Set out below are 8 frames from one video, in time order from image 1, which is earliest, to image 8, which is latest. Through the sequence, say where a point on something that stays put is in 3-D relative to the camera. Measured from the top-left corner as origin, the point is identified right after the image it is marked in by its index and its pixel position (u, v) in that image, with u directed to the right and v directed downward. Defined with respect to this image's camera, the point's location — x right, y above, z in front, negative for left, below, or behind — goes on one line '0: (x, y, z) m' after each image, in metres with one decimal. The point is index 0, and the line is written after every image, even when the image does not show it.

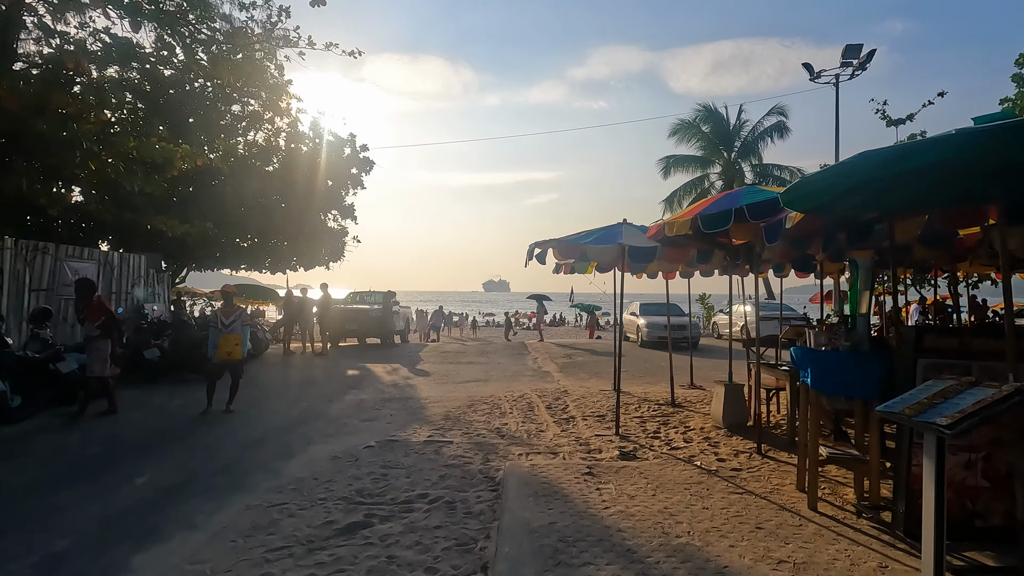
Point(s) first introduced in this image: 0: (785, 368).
0: (+3.1, -0.9, +6.2) m
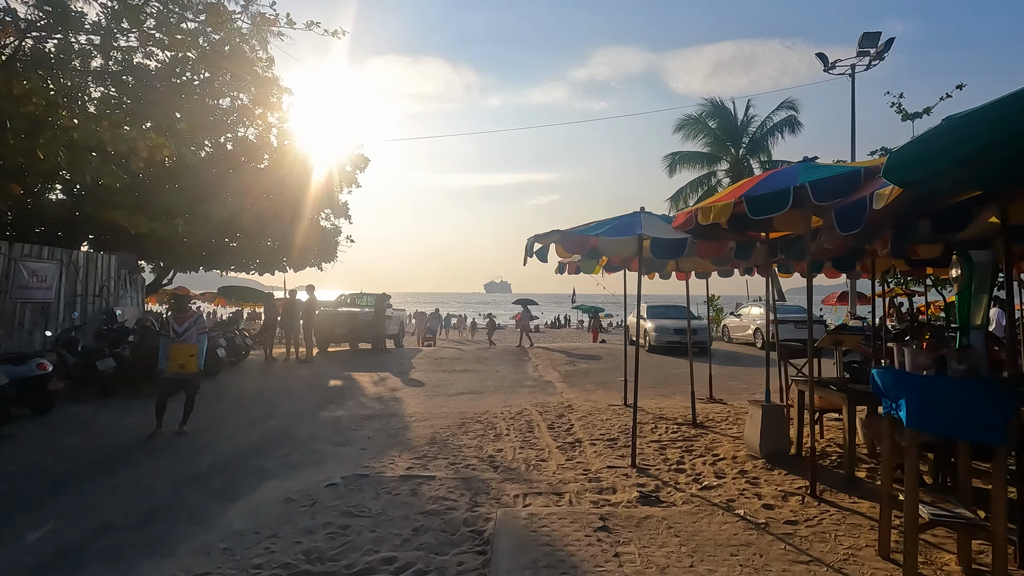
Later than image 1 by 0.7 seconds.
0: (+3.0, -0.9, +5.1) m
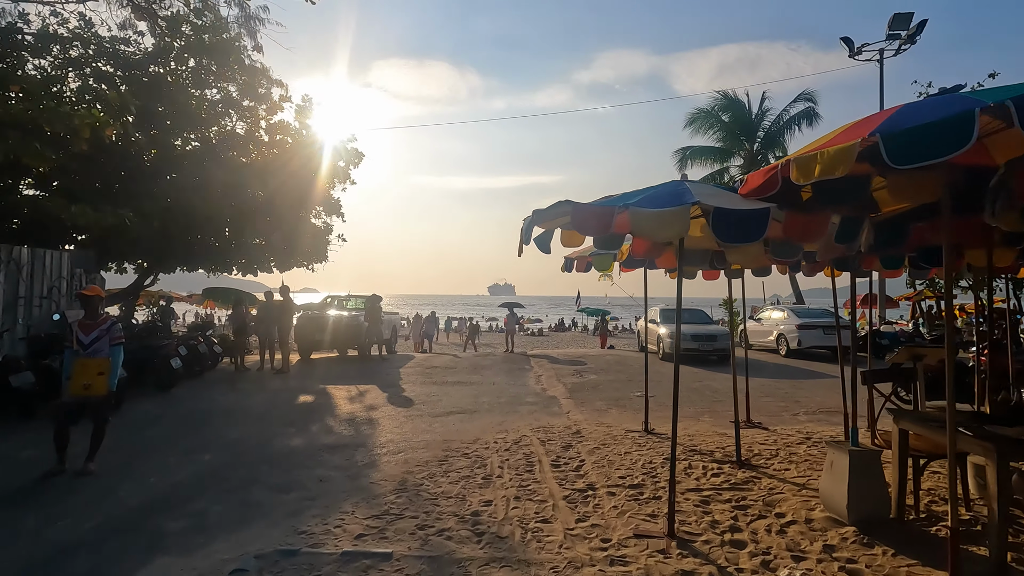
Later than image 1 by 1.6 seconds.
0: (+3.0, -0.9, +3.5) m
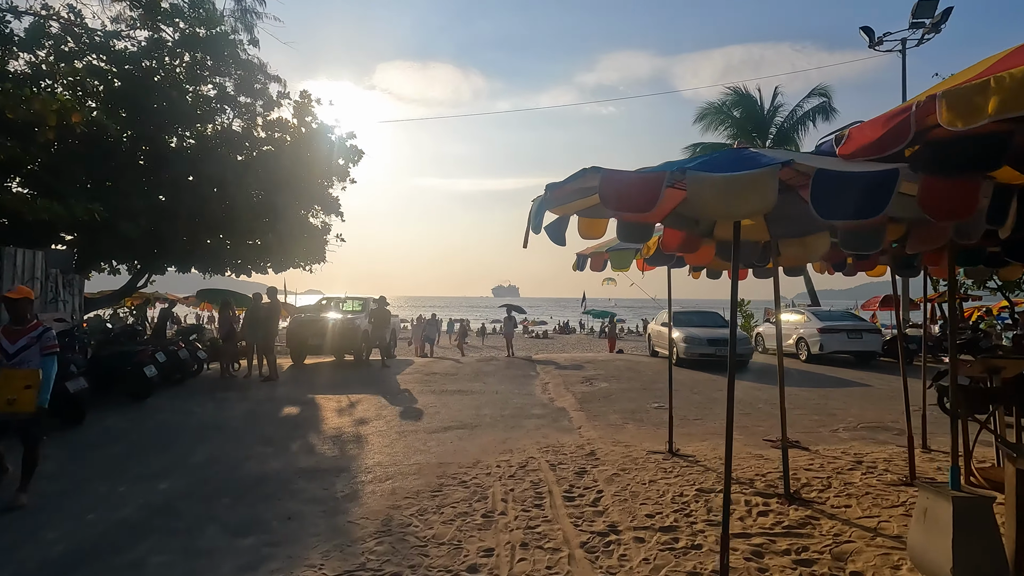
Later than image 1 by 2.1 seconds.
0: (+3.0, -0.9, +2.6) m
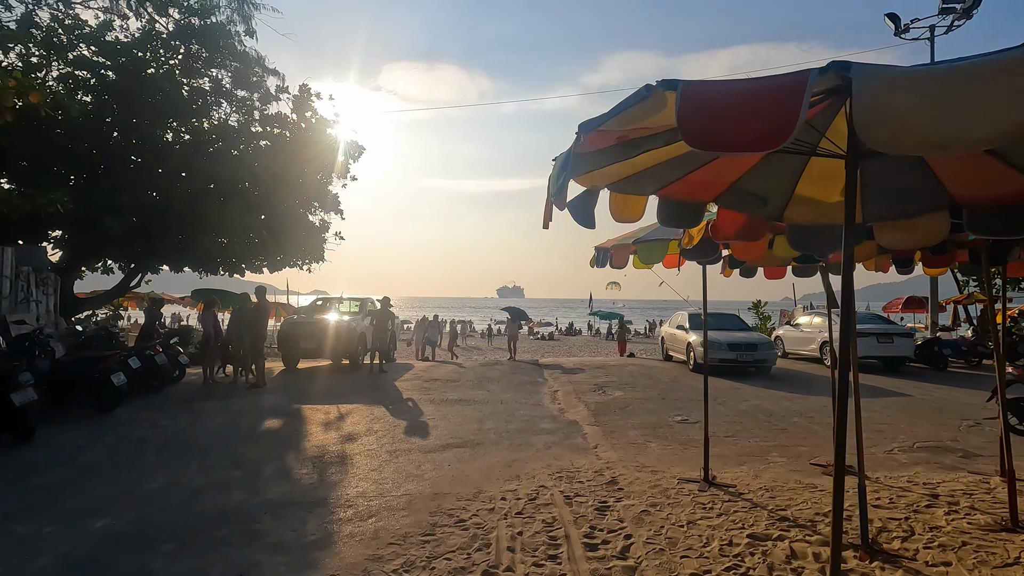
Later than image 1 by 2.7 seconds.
0: (+3.0, -0.9, +1.7) m
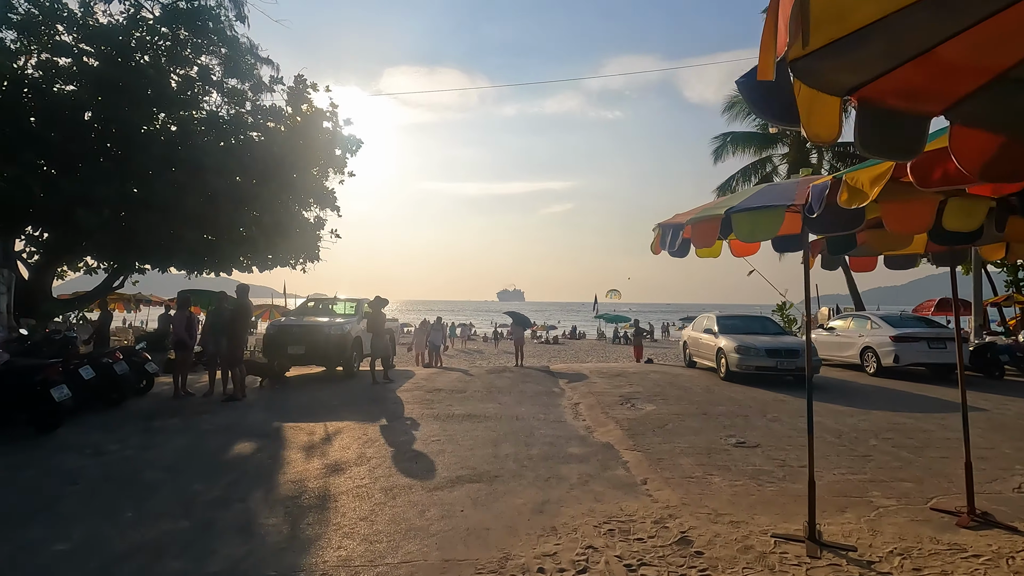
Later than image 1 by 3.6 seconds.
0: (+3.3, -0.8, +0.3) m
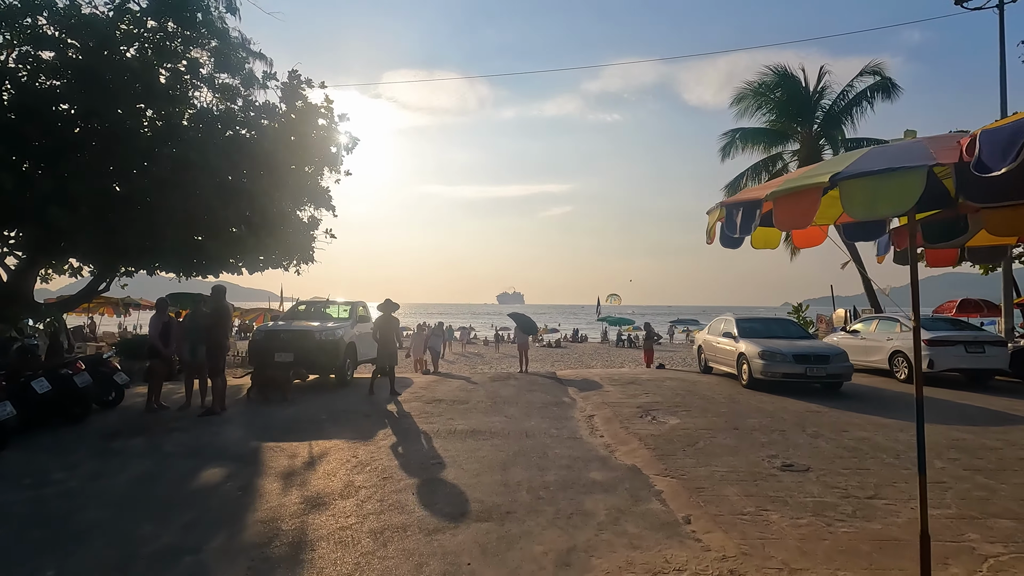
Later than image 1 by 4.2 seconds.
0: (+3.4, -0.8, -0.6) m
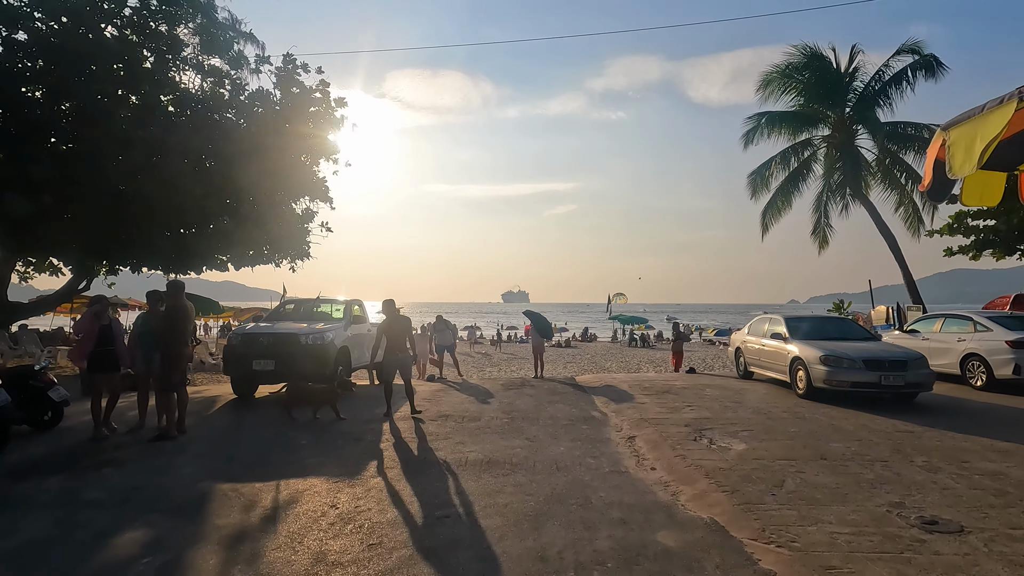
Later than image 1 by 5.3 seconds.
0: (+3.7, -0.7, -2.3) m
